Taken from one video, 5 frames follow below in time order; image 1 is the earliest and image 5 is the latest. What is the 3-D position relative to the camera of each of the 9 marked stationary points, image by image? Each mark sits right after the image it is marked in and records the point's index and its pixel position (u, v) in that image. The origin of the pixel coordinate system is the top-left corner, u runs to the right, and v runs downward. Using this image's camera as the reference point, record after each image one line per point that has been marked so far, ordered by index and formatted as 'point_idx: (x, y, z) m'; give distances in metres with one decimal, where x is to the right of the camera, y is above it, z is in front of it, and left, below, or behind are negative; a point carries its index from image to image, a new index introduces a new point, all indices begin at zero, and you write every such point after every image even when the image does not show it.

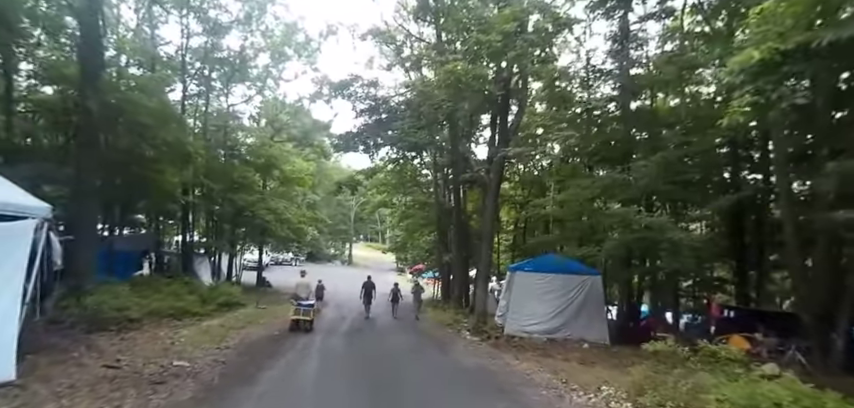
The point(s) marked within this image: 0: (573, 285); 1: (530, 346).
0: (+4.3, -2.3, +16.1) m
1: (+2.4, -3.3, +12.8) m
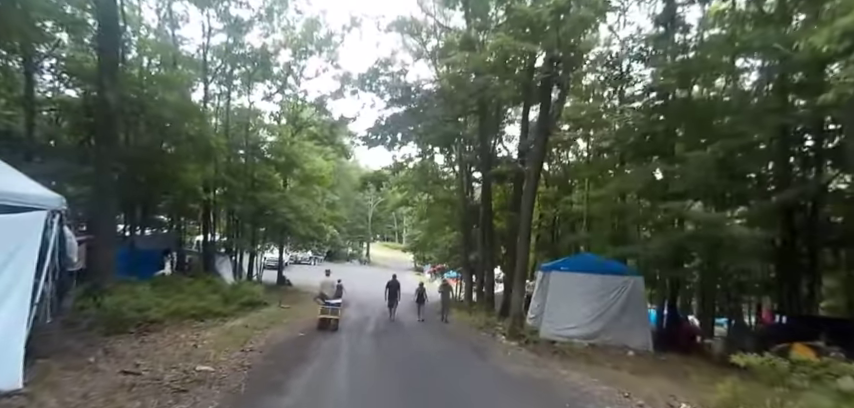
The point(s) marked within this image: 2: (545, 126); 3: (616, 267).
0: (+5.1, -2.2, +15.2) m
1: (+3.1, -3.2, +12.0) m
2: (+3.2, +2.1, +14.6) m
3: (+5.3, -1.8, +15.5) m
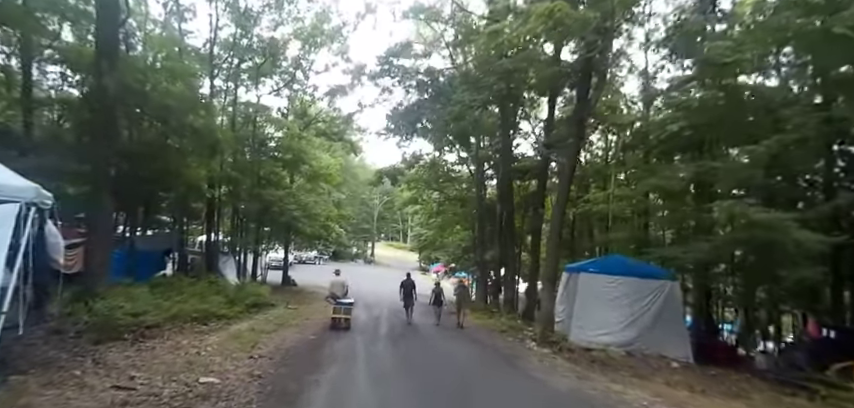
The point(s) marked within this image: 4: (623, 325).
0: (+5.6, -2.1, +14.2) m
1: (+3.6, -3.1, +11.0) m
2: (+3.8, +2.2, +13.6) m
3: (+5.8, -1.7, +14.4) m
4: (+5.0, -3.0, +14.1) m
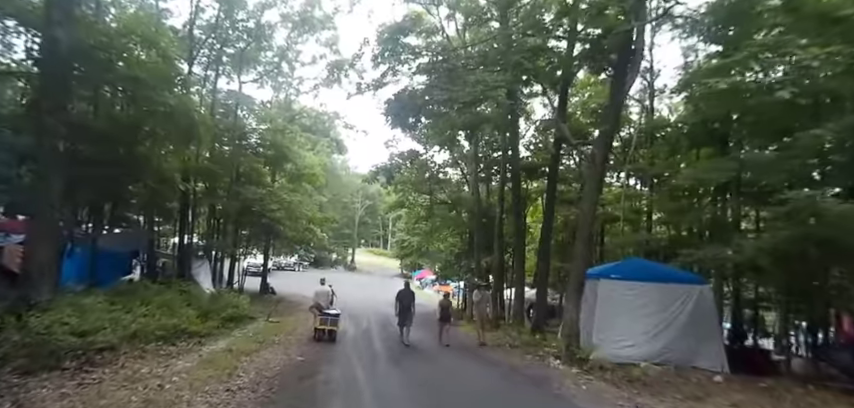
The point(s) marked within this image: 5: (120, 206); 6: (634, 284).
0: (+5.7, -2.1, +12.7) m
1: (+3.8, -3.1, +9.4) m
2: (+3.9, +2.2, +12.1) m
3: (+5.8, -1.7, +13.0) m
4: (+5.1, -3.0, +12.6) m
5: (-9.3, -0.1, +16.8) m
6: (+4.8, -1.9, +12.8) m
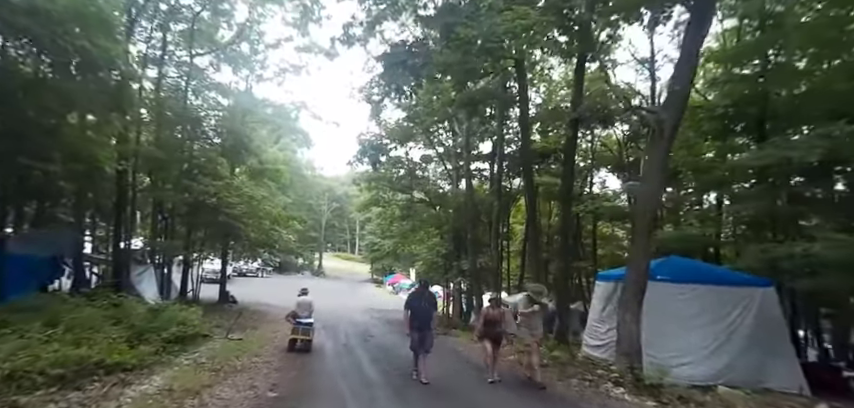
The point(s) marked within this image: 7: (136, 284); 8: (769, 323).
0: (+5.8, -1.9, +10.3) m
1: (+4.1, -2.8, +6.9) m
2: (+4.0, +2.4, +9.7) m
3: (+5.9, -1.4, +10.6) m
4: (+5.2, -2.8, +10.2) m
5: (-9.5, +0.1, +13.5) m
6: (+4.9, -1.6, +10.4) m
7: (-10.3, -2.8, +19.7) m
8: (+6.5, -2.3, +10.4) m
